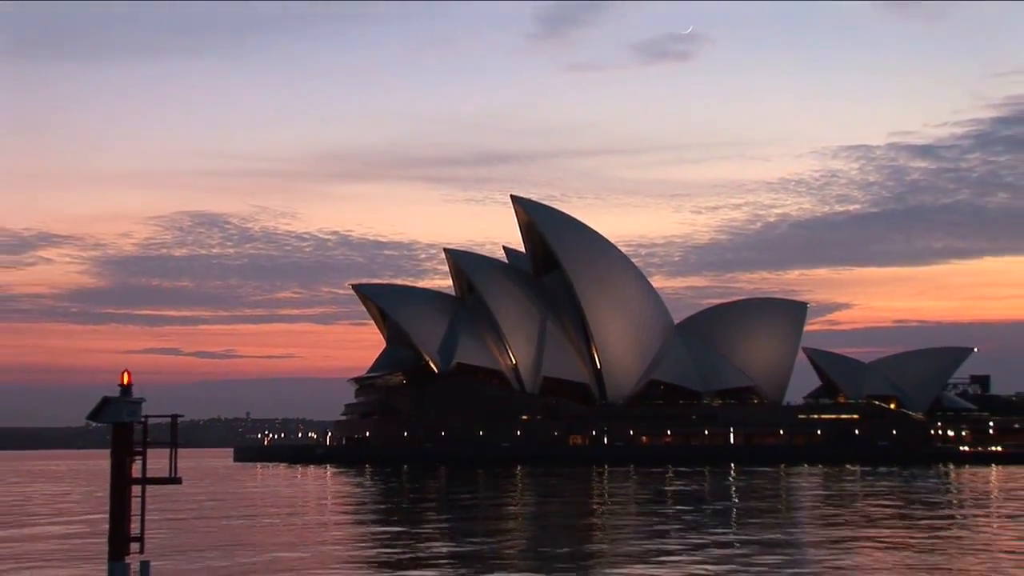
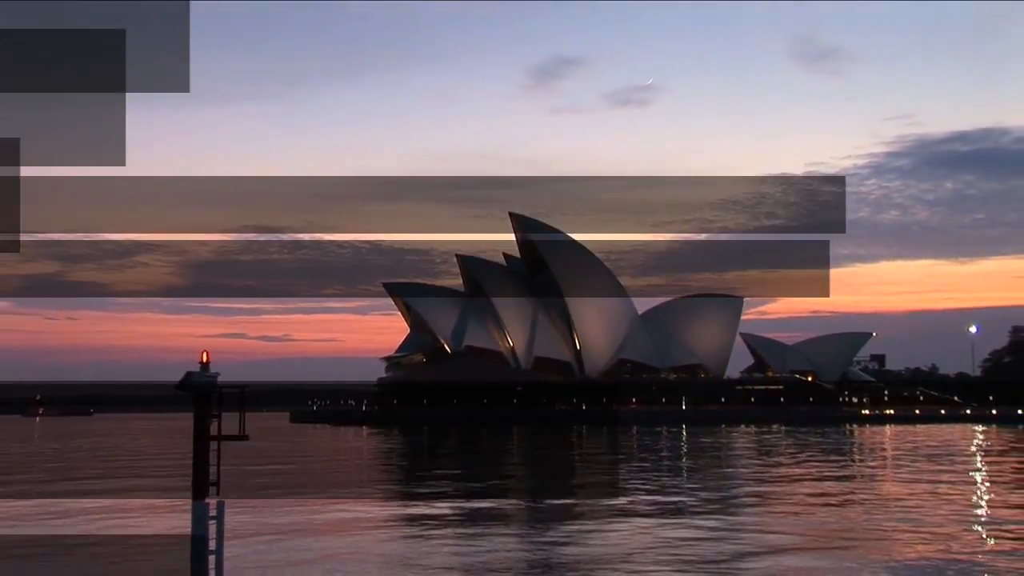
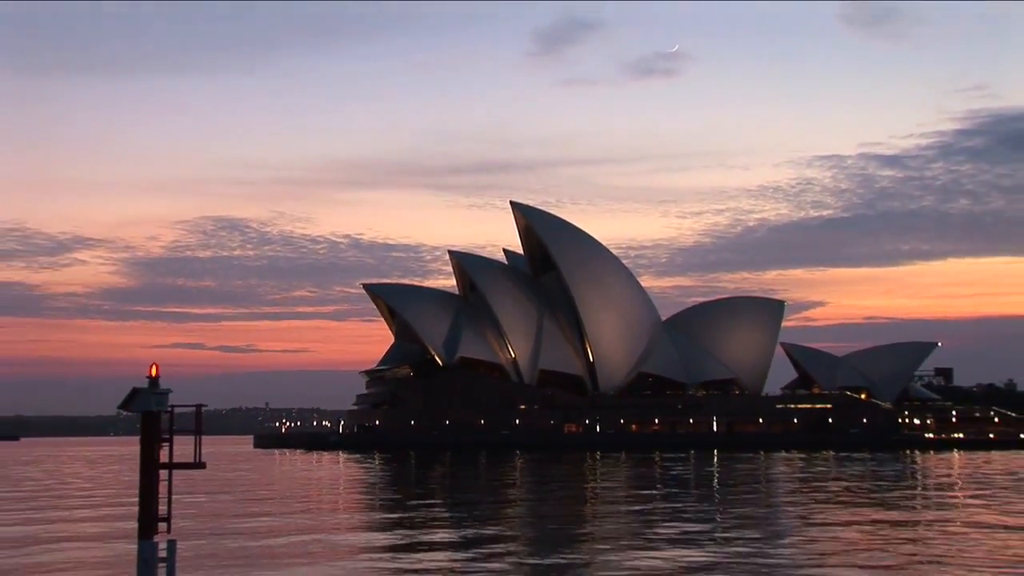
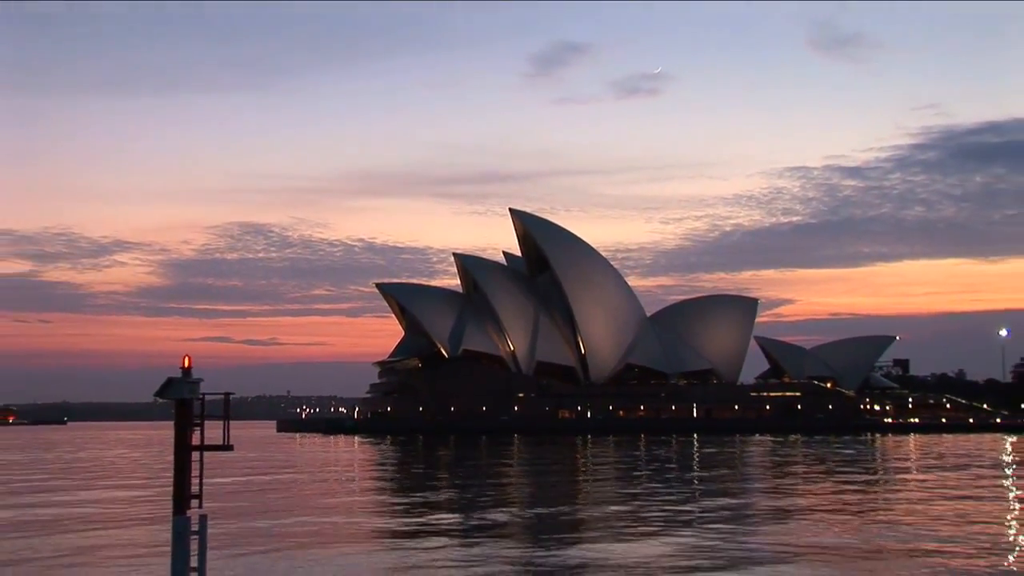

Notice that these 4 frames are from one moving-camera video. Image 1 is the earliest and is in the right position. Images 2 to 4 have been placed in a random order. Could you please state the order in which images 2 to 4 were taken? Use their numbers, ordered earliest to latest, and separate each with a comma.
3, 4, 2
